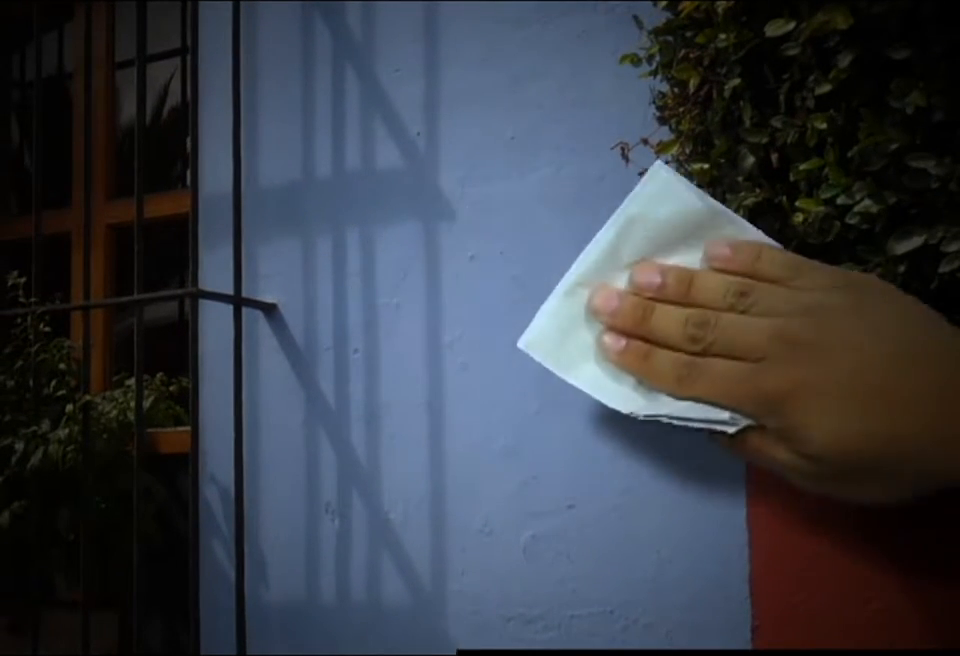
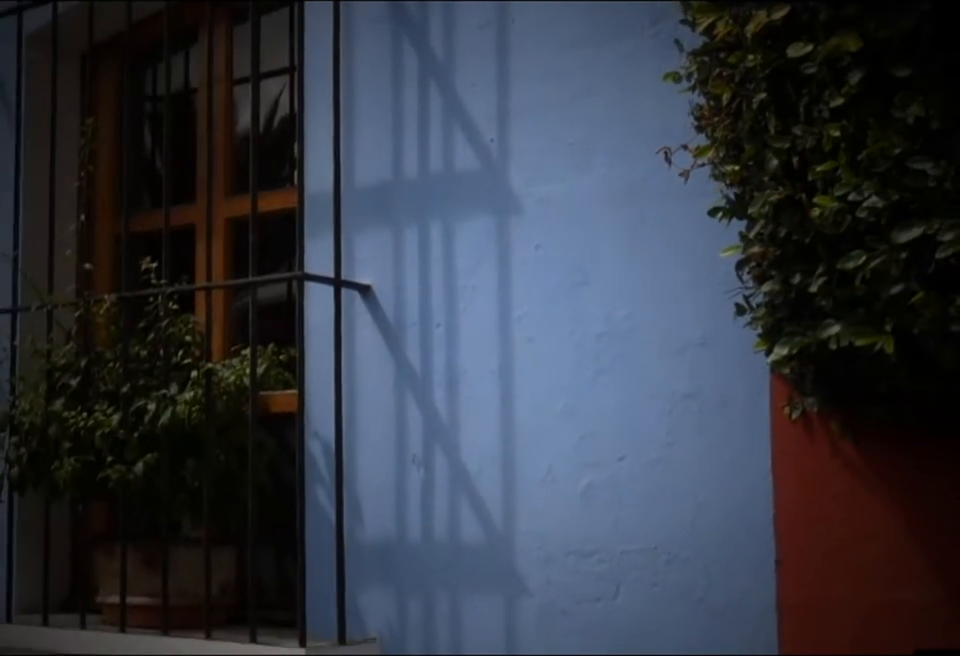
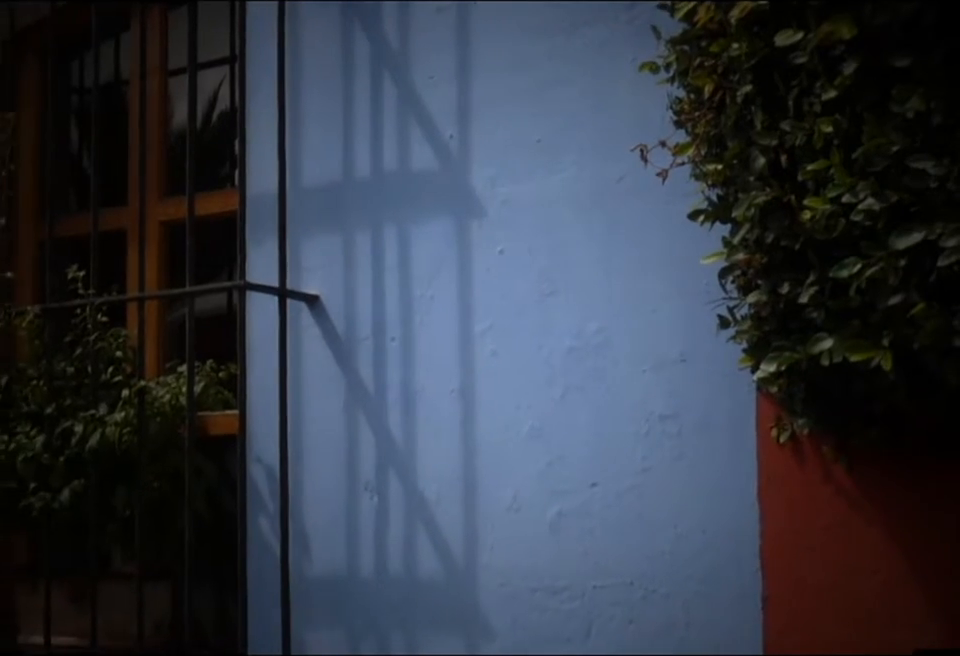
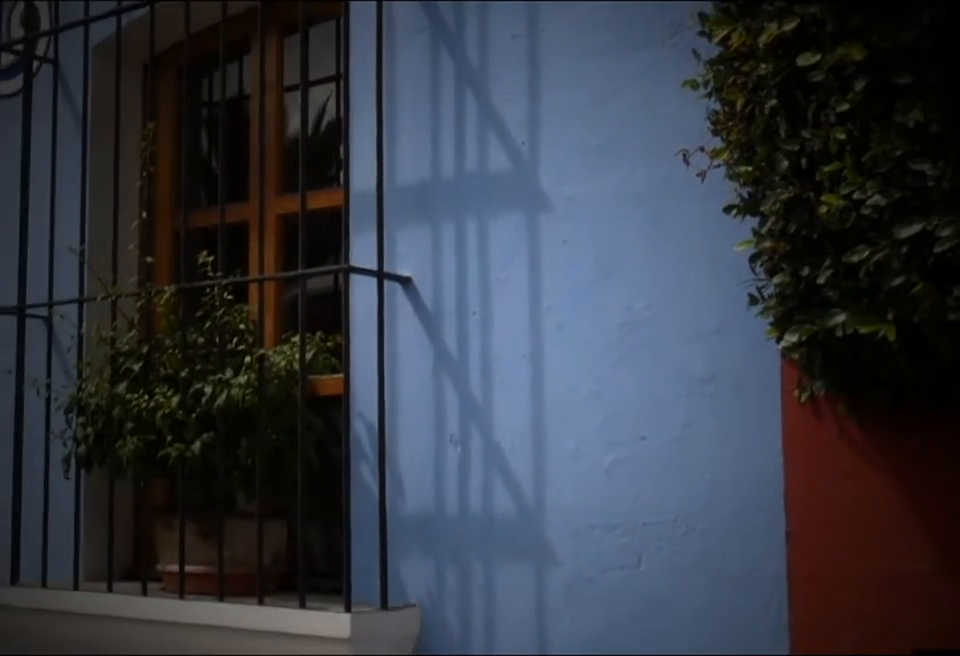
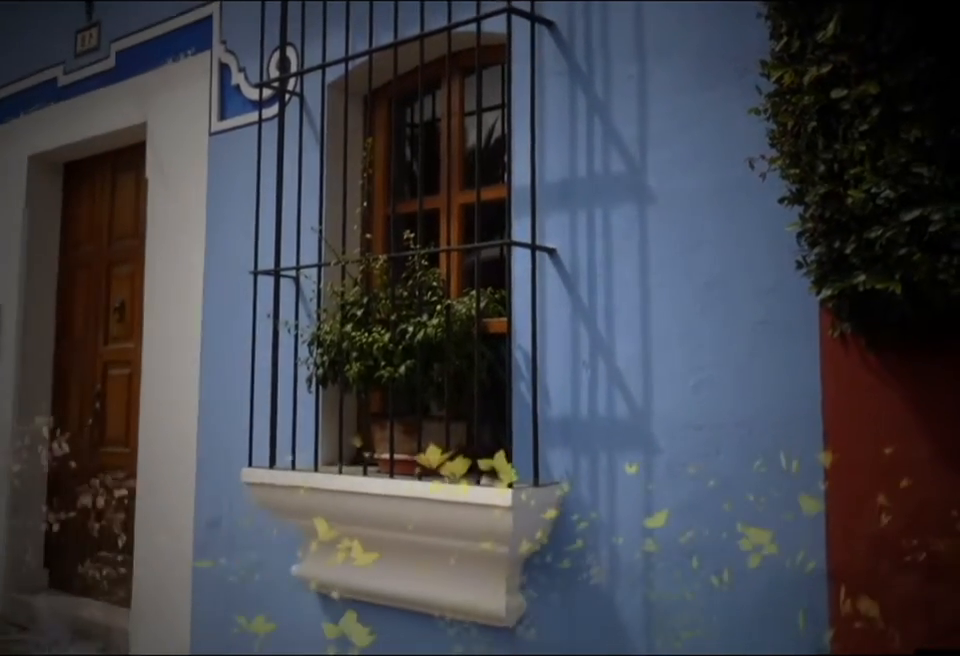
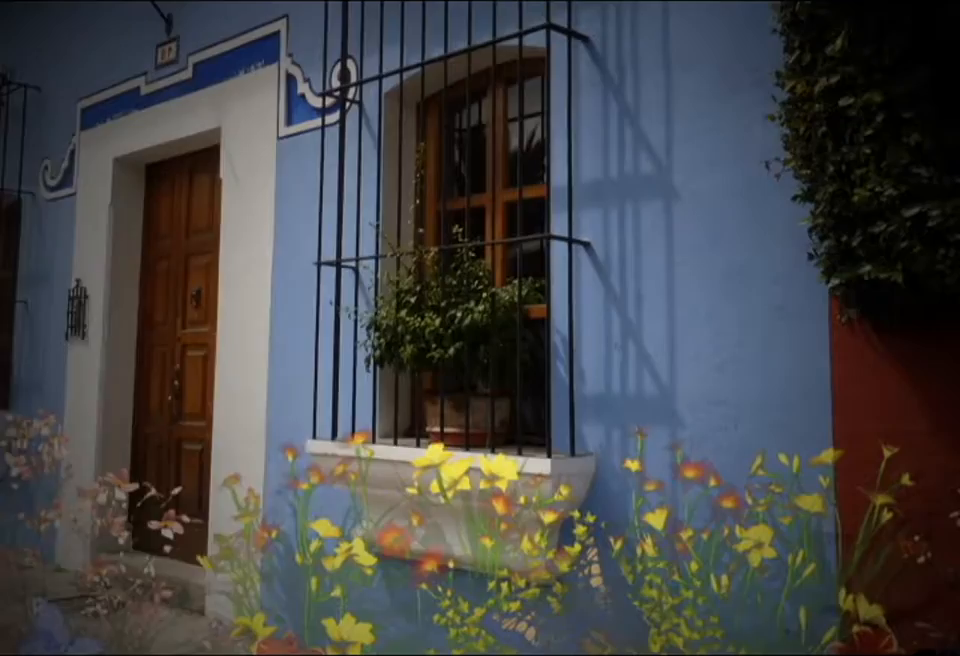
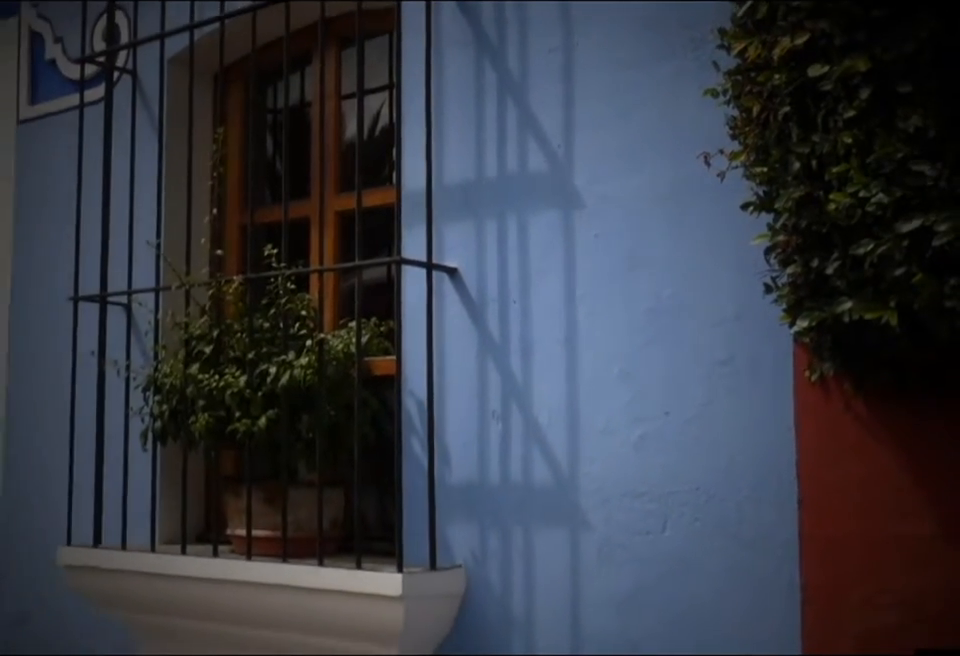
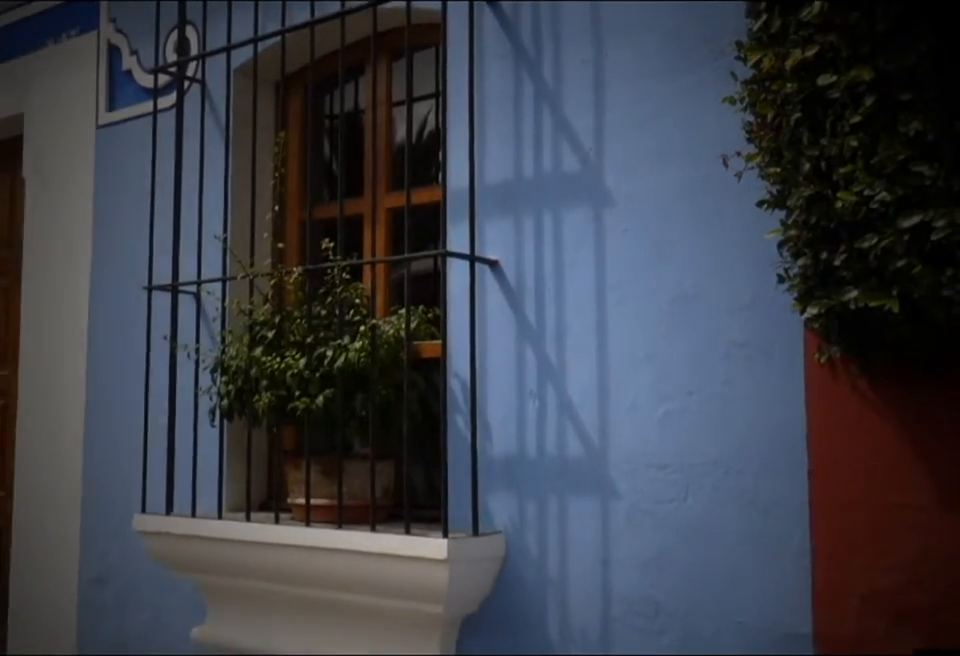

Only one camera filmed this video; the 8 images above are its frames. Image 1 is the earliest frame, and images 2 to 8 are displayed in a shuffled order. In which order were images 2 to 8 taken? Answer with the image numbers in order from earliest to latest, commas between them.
3, 2, 4, 7, 8, 5, 6
